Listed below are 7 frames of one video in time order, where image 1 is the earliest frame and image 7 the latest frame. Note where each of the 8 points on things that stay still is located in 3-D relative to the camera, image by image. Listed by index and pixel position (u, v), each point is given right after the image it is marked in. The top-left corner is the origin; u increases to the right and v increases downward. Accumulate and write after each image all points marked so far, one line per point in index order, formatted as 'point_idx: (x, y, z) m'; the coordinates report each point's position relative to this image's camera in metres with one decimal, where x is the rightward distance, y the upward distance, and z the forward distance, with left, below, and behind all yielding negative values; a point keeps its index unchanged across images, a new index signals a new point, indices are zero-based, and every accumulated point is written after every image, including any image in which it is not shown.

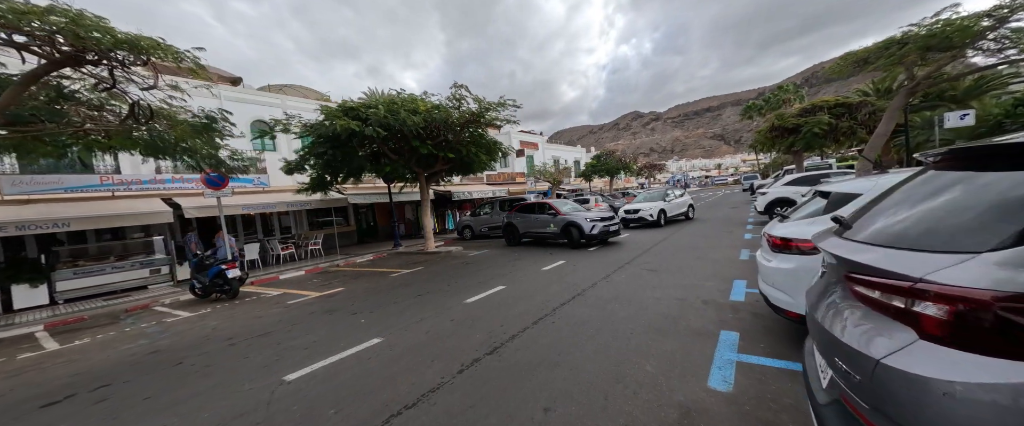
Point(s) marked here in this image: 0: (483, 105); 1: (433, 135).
0: (-1.0, +3.6, +10.9) m
1: (-2.9, +2.8, +11.6) m
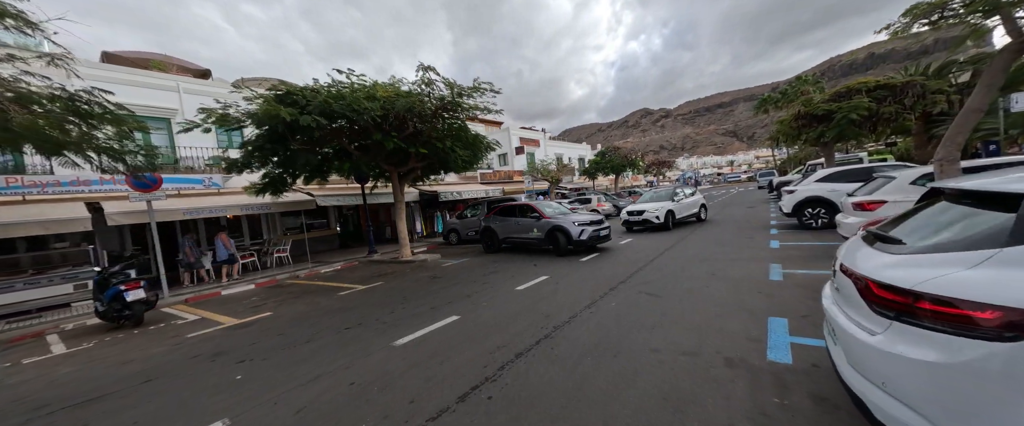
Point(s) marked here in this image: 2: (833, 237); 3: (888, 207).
0: (-1.6, +3.5, +9.3) m
1: (-3.5, +2.6, +10.0) m
2: (+8.8, -0.7, +8.9) m
3: (+6.6, +0.1, +5.7) m
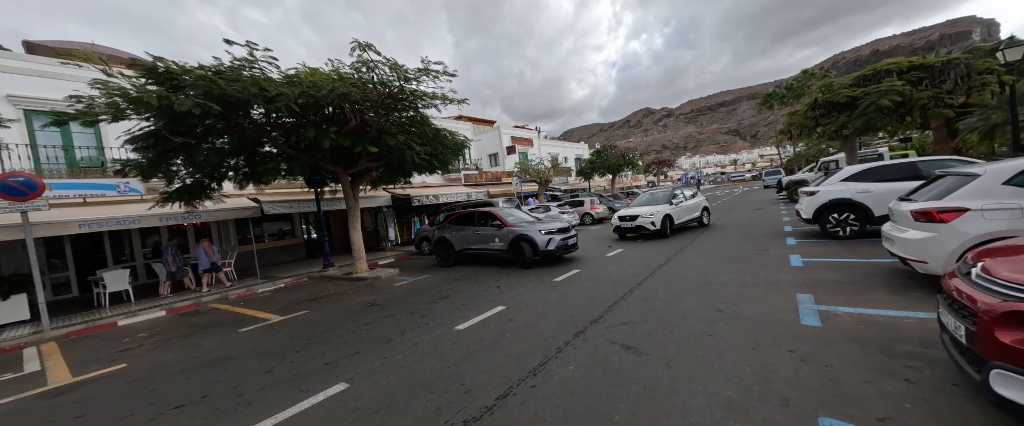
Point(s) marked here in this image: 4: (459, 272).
0: (-2.6, +3.3, +7.7) m
1: (-4.4, +2.4, +8.4) m
2: (+7.9, -0.8, +7.2) m
3: (+5.6, -0.1, +4.0) m
4: (-1.5, -1.7, +9.2) m
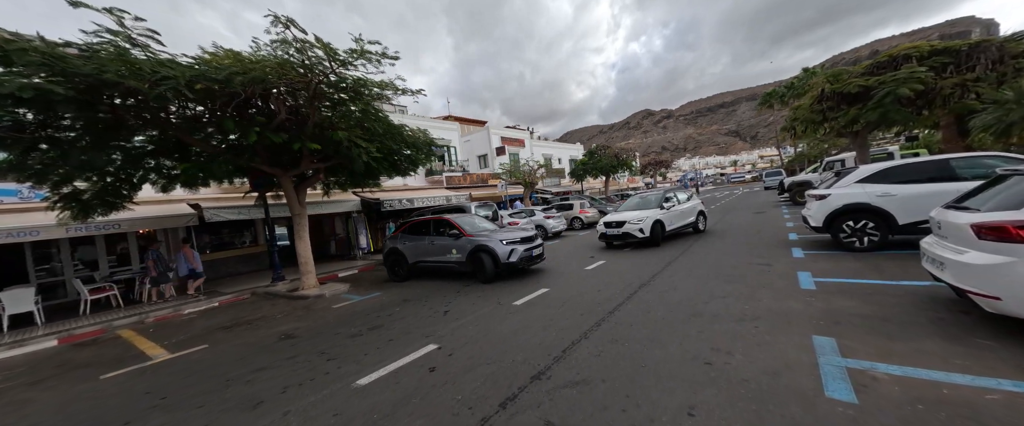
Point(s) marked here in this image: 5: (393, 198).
0: (-3.5, +3.1, +6.4) m
1: (-5.3, +2.2, +7.2) m
2: (+6.9, -1.0, +5.9) m
3: (+4.7, -0.2, +2.7) m
4: (-2.4, -1.9, +8.0) m
5: (-5.7, +0.7, +15.4) m
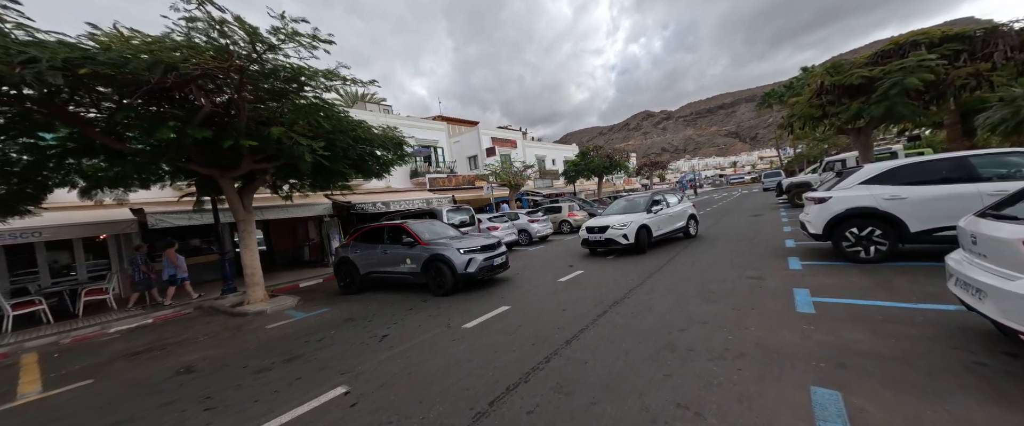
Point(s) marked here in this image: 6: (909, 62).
0: (-4.3, +2.9, +5.6) m
1: (-6.2, +2.0, +6.3) m
2: (+6.1, -1.1, +5.1) m
3: (+3.9, -0.3, +1.9) m
4: (-3.2, -2.0, +7.1) m
5: (-6.5, +0.5, +14.6) m
6: (+9.3, +3.5, +7.7) m
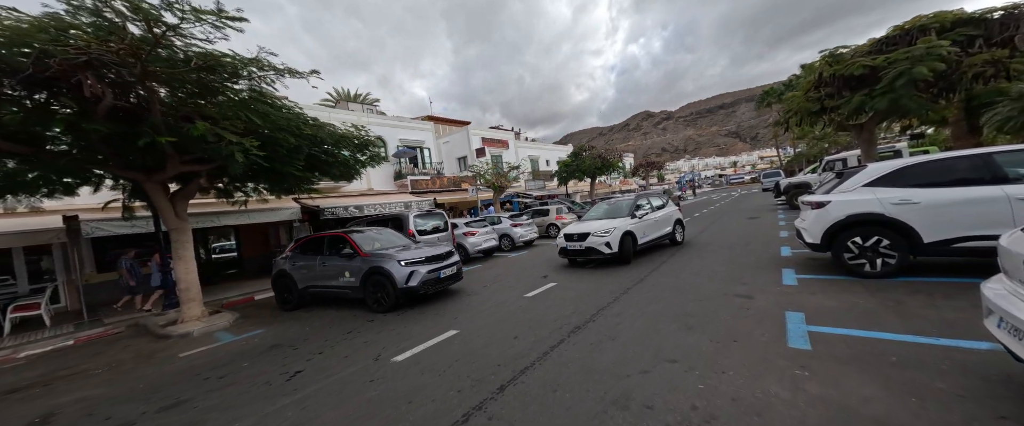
0: (-5.2, +2.8, +4.8) m
1: (-7.0, +1.9, +5.5) m
2: (+5.3, -1.2, +4.2) m
3: (+3.0, -0.4, +1.0) m
4: (-4.0, -2.2, +6.3) m
5: (-7.3, +0.3, +13.7) m
6: (+8.5, +3.4, +6.9) m
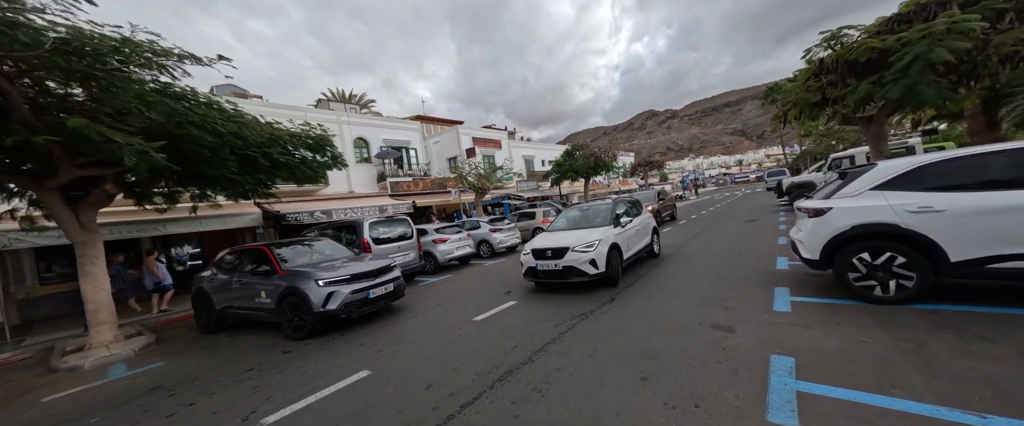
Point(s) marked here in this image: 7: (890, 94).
0: (-6.2, +2.6, +3.9) m
1: (-8.0, +1.6, +4.6) m
2: (+4.3, -1.3, +3.2) m
3: (+2.0, -0.6, 0.0) m
4: (-5.0, -2.4, +5.3) m
5: (-8.2, +0.1, +12.8) m
6: (+7.5, +3.3, +5.8) m
7: (+7.2, +2.3, +6.3) m
